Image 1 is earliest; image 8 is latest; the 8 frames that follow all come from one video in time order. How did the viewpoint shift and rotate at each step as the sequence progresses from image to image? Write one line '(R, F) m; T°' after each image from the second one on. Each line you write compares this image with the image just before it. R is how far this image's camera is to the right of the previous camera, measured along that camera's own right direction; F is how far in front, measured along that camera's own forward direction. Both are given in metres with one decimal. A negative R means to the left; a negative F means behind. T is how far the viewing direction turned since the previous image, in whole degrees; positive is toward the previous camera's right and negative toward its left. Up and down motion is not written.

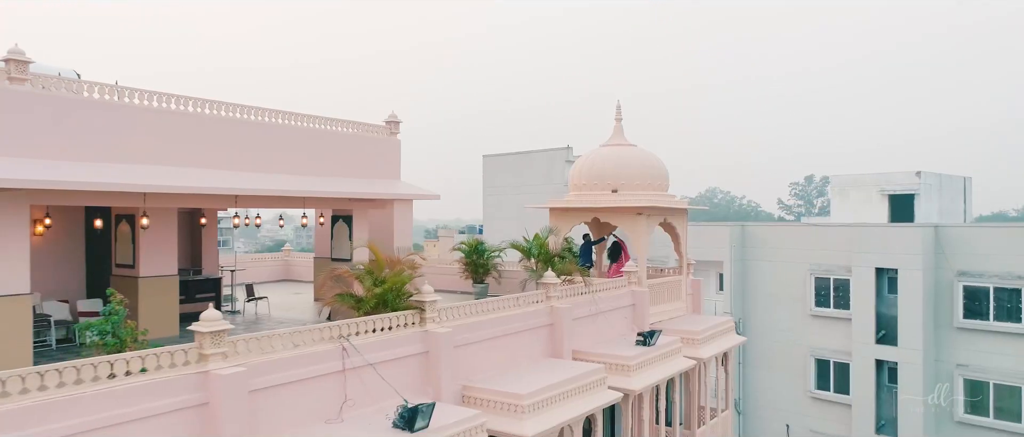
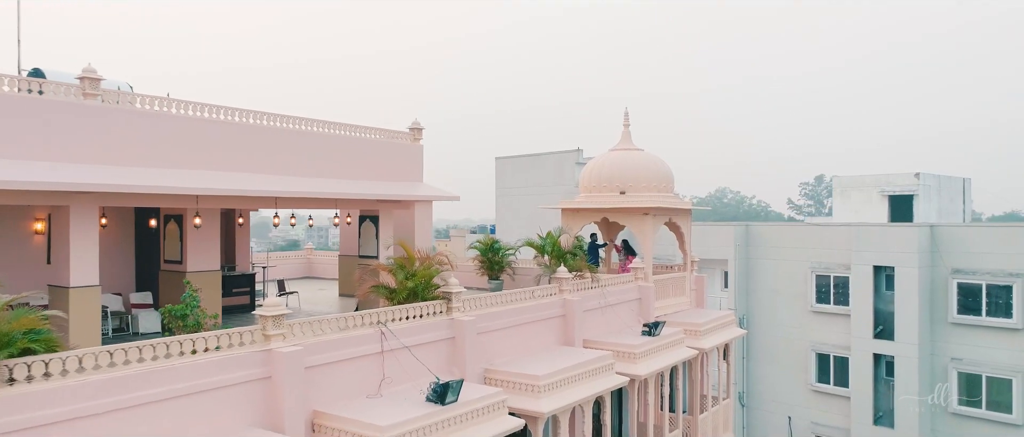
(-0.1, -0.9) m; -1°
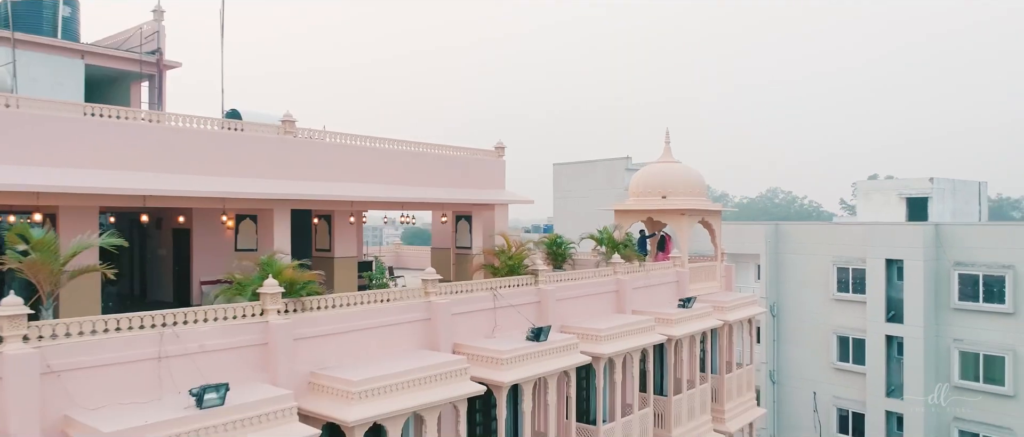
(-0.4, -3.6) m; -4°
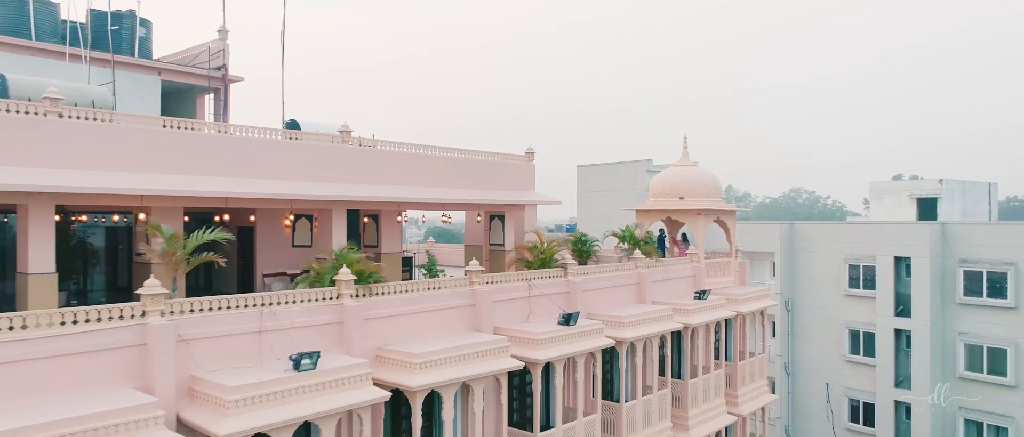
(-0.2, -1.5) m; -2°
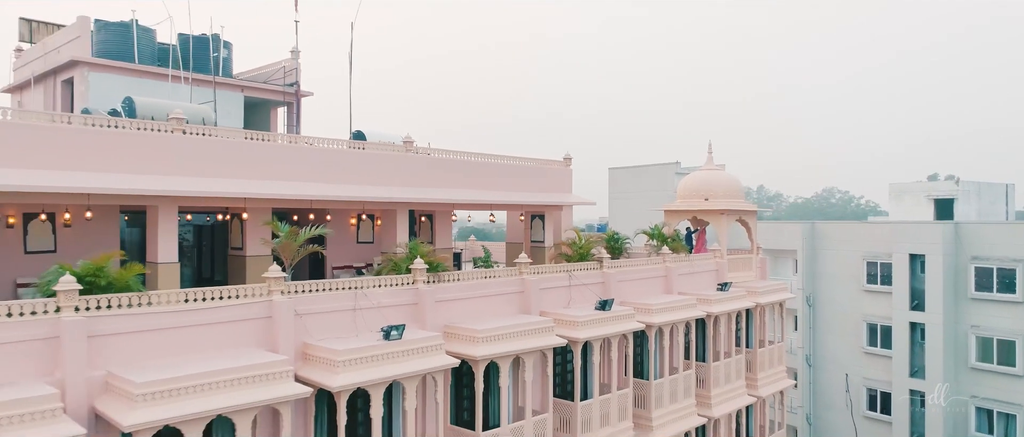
(-0.3, -2.0) m; -2°
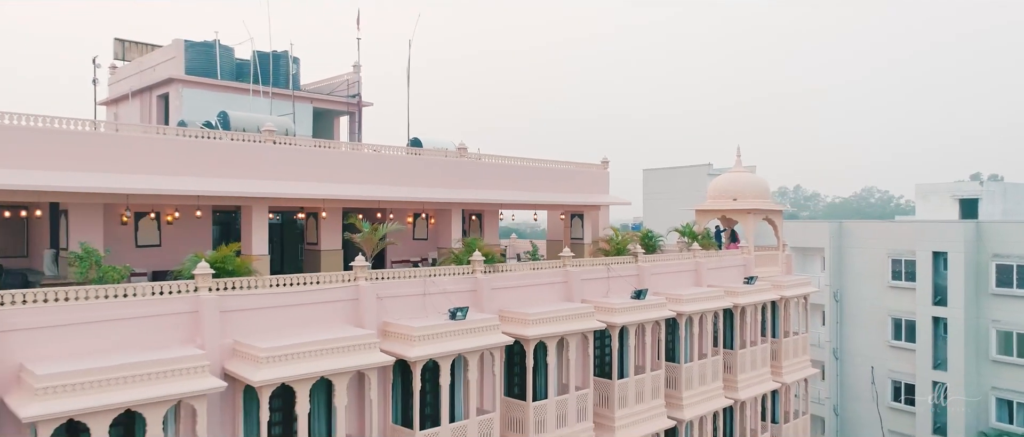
(-0.2, -1.8) m; -3°
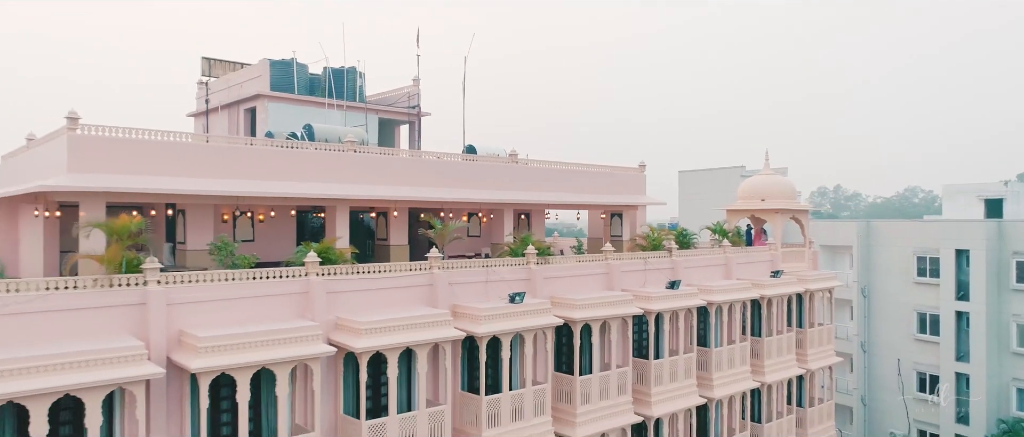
(-0.3, -2.1) m; -3°
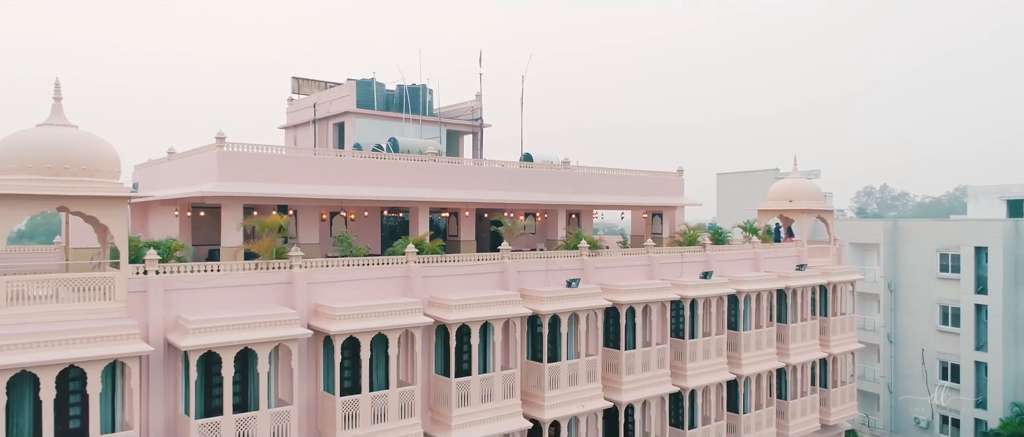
(-0.4, -3.1) m; -3°
